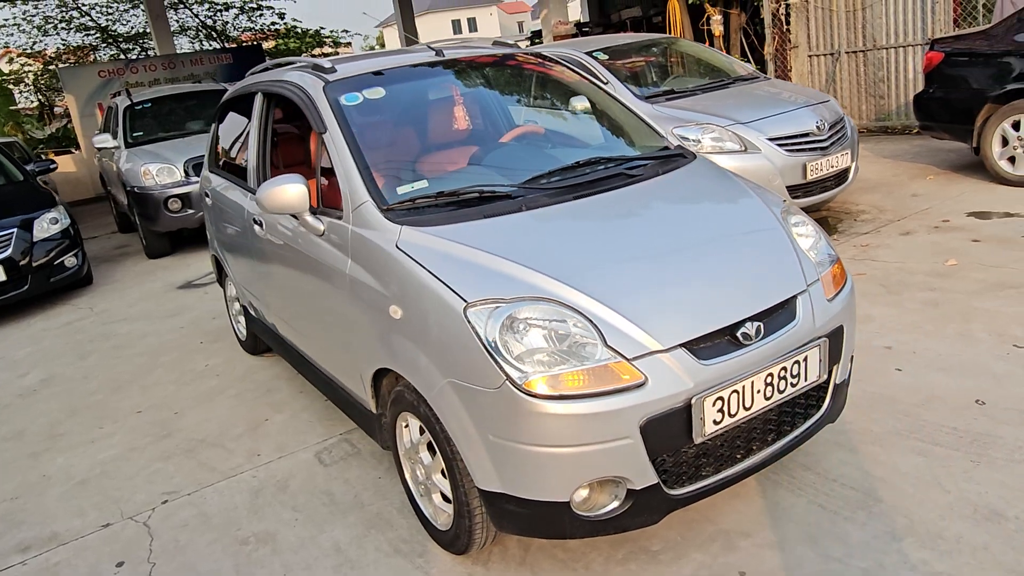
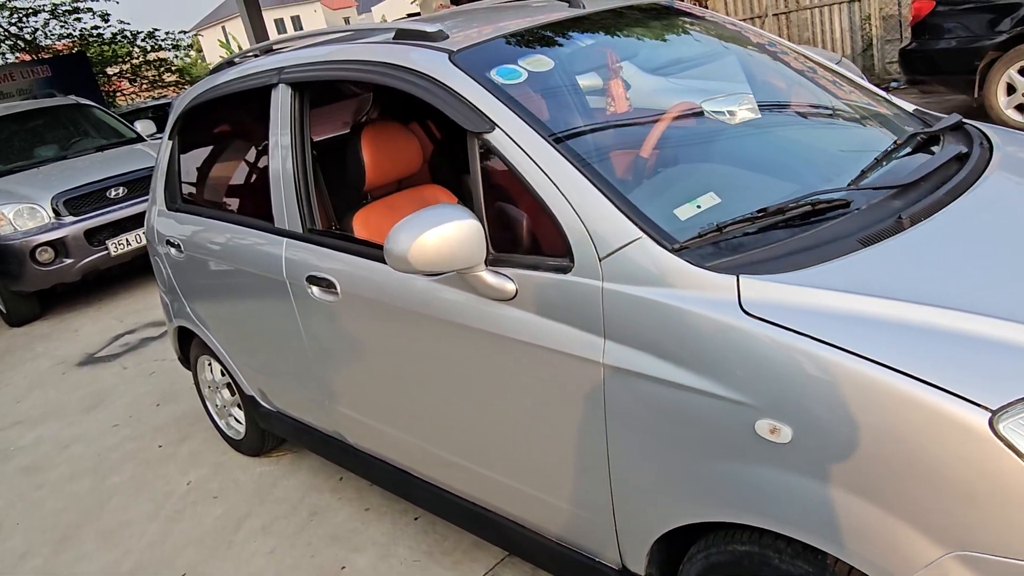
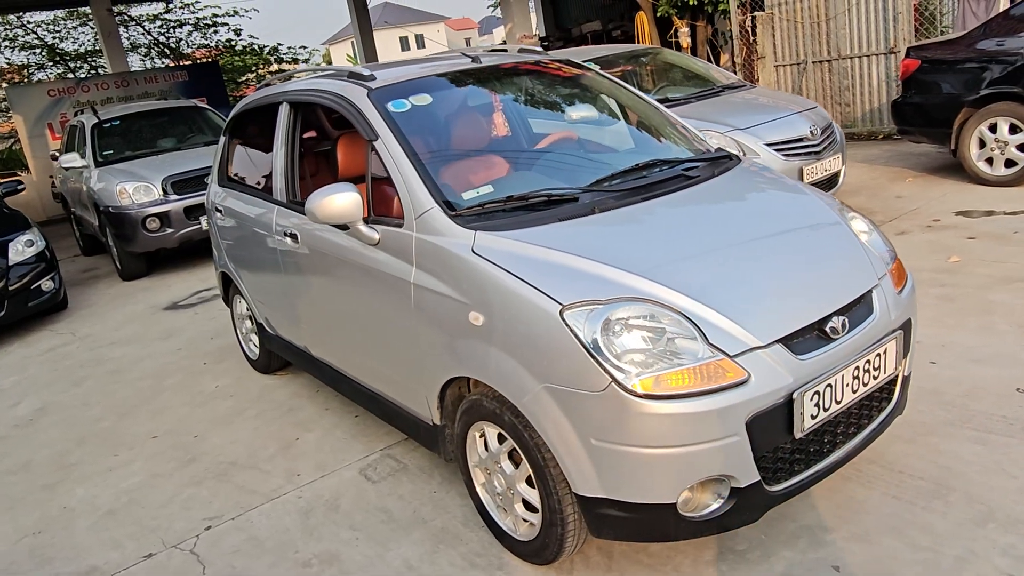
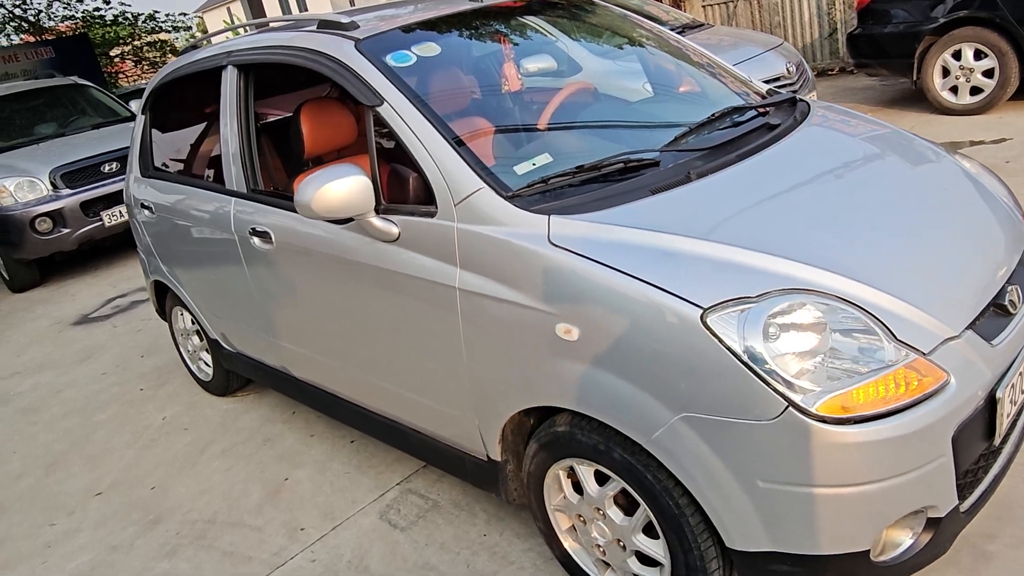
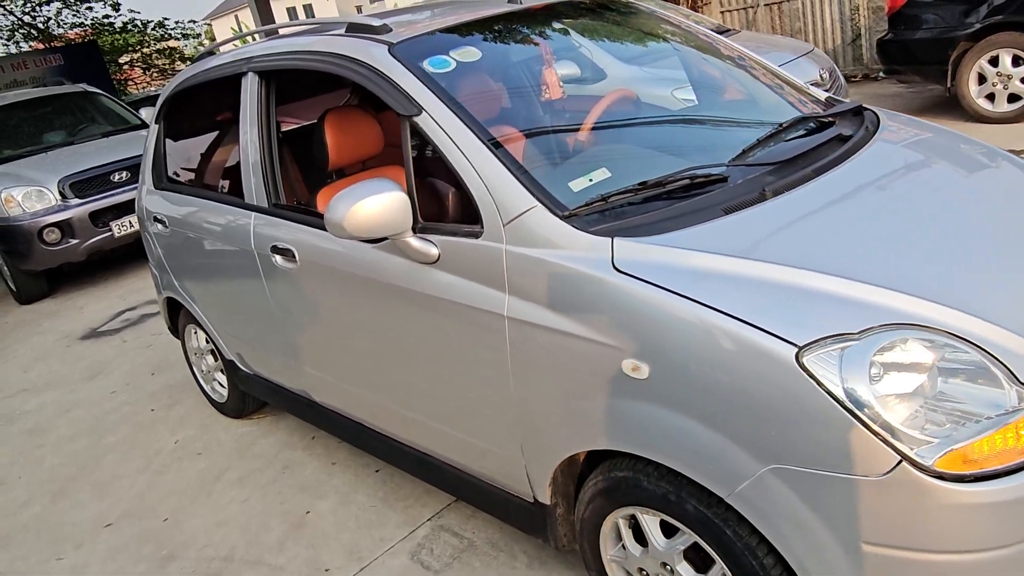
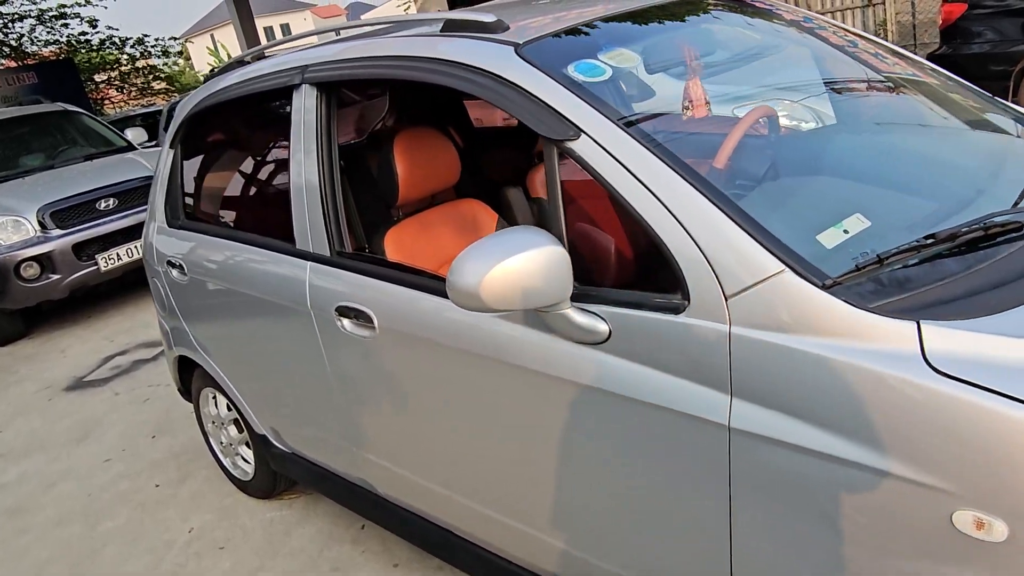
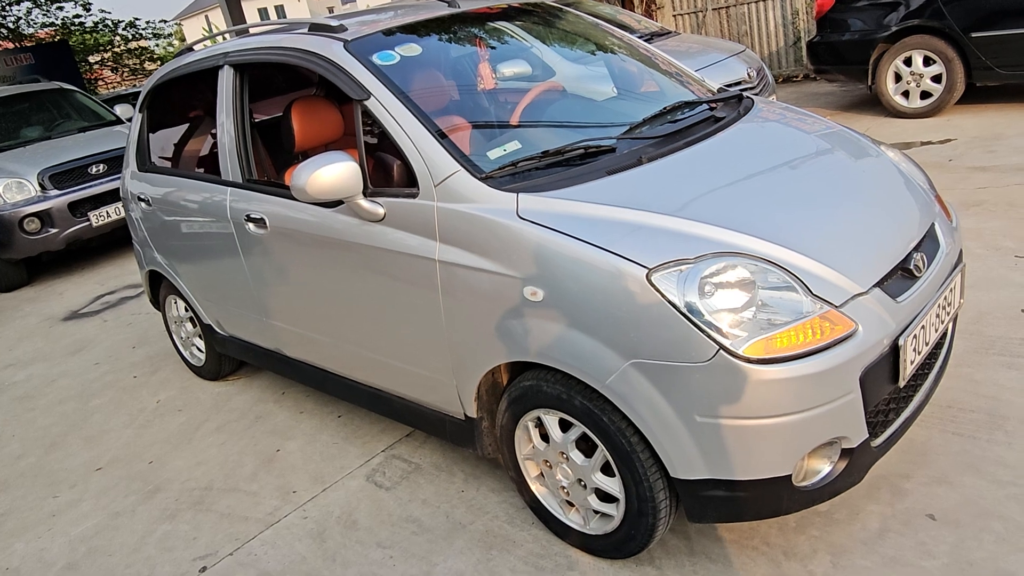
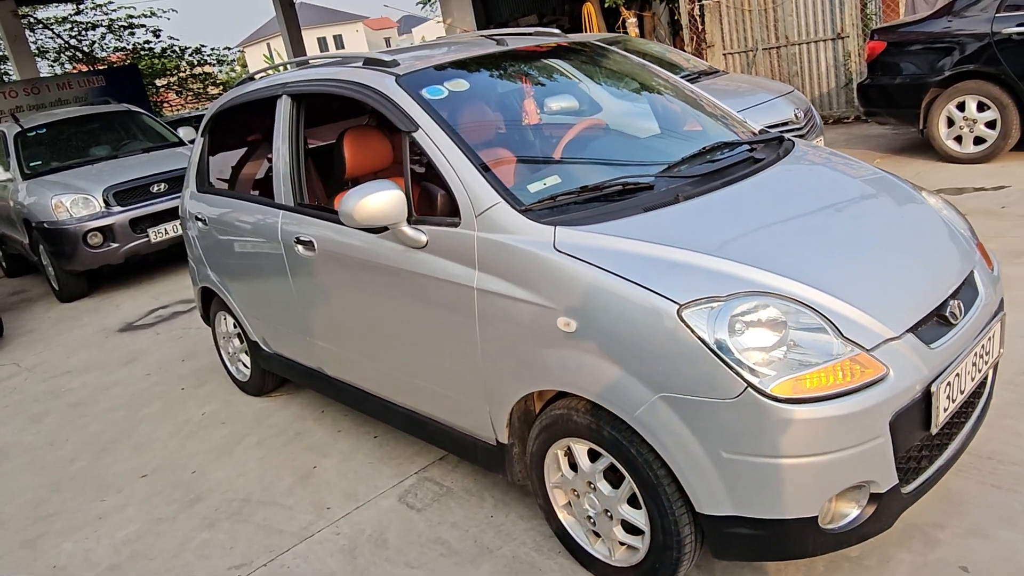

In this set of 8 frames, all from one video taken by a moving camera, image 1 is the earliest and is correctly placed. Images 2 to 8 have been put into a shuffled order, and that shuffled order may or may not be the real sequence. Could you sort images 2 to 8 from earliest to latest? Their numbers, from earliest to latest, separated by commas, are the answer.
3, 8, 7, 4, 5, 2, 6
